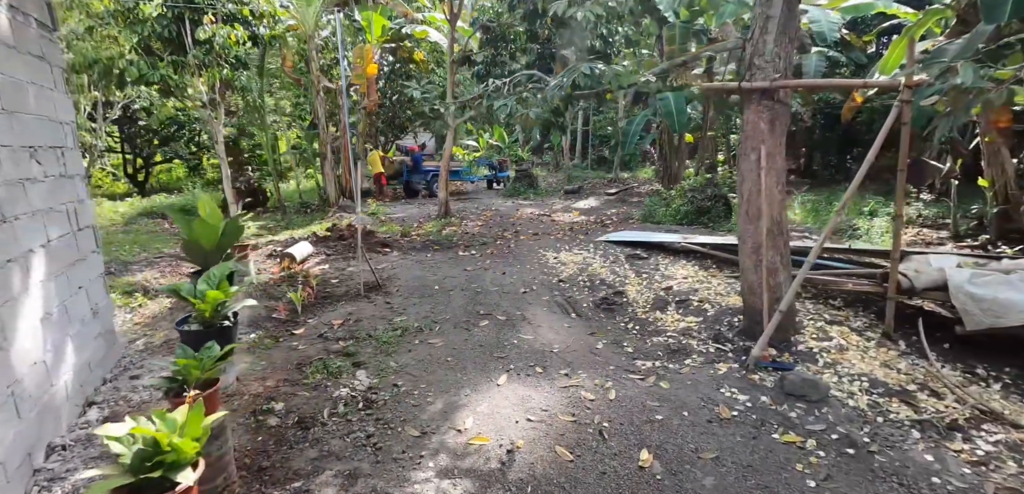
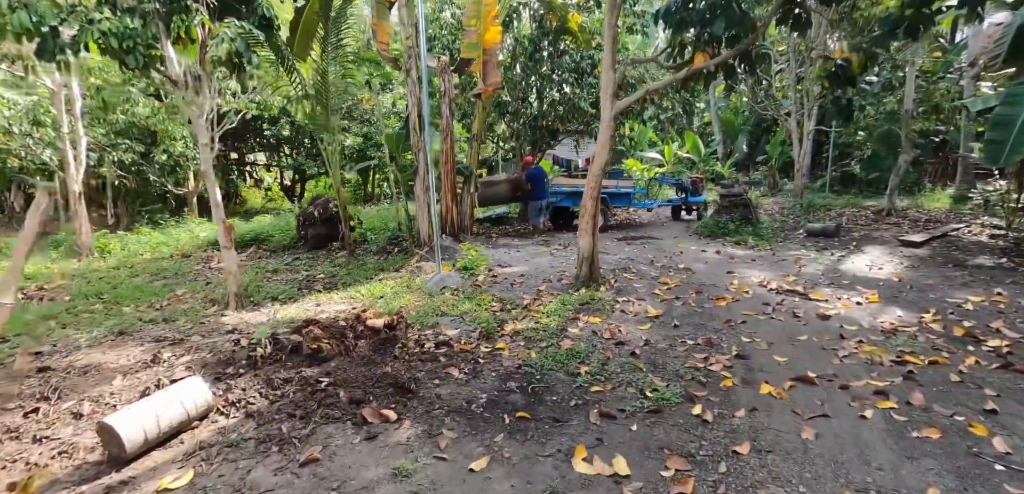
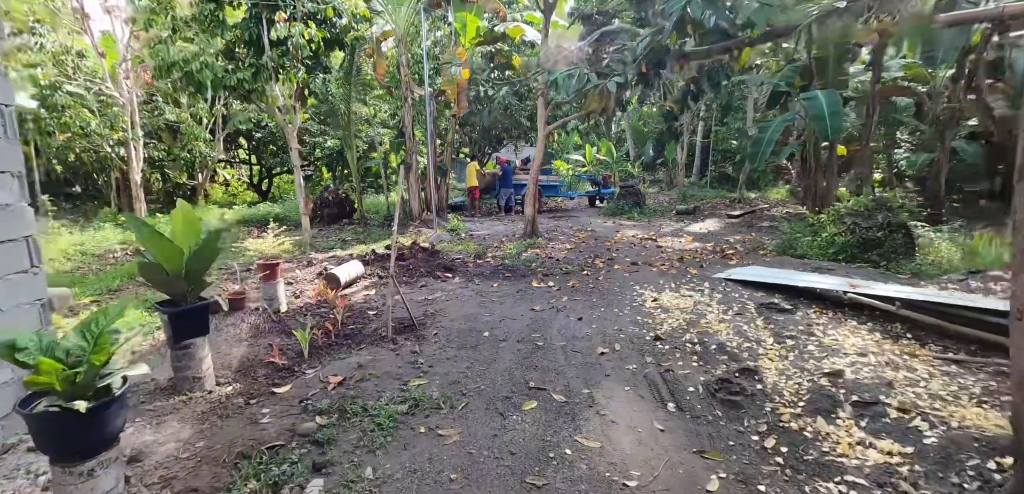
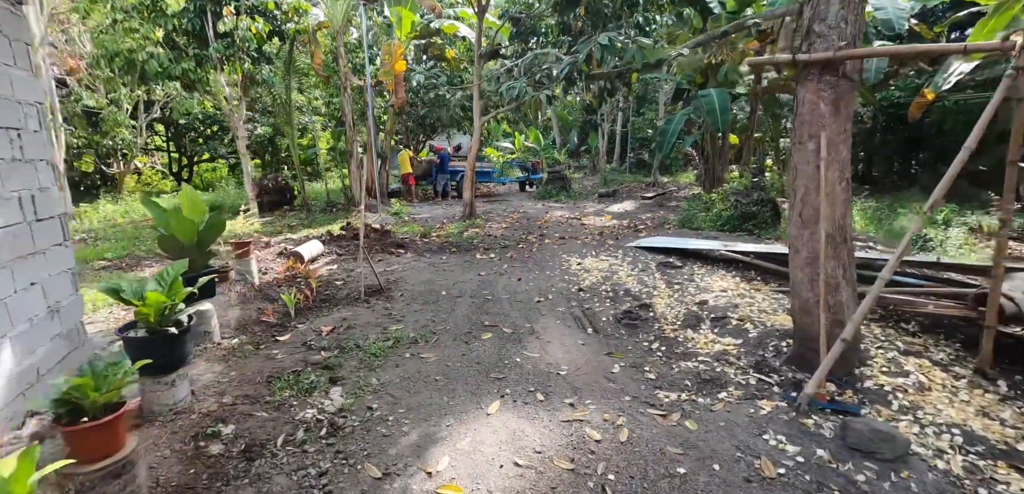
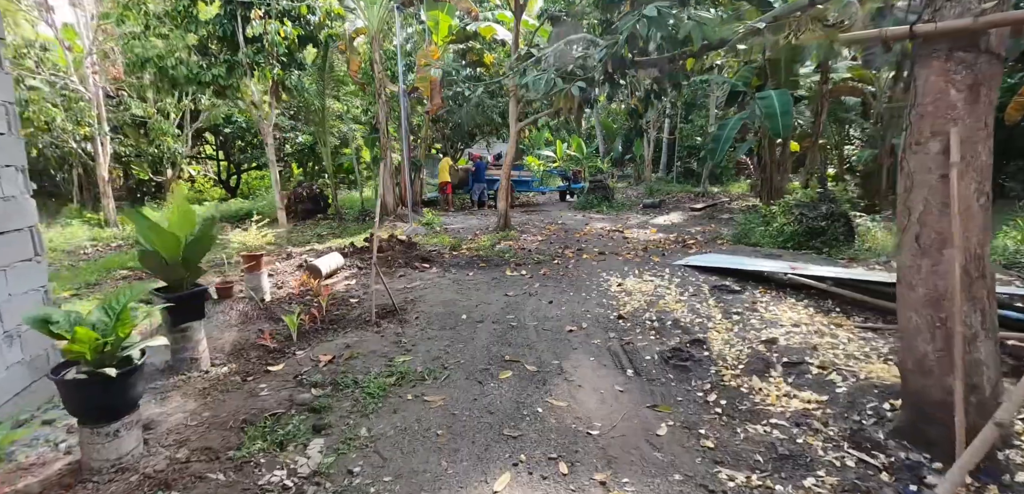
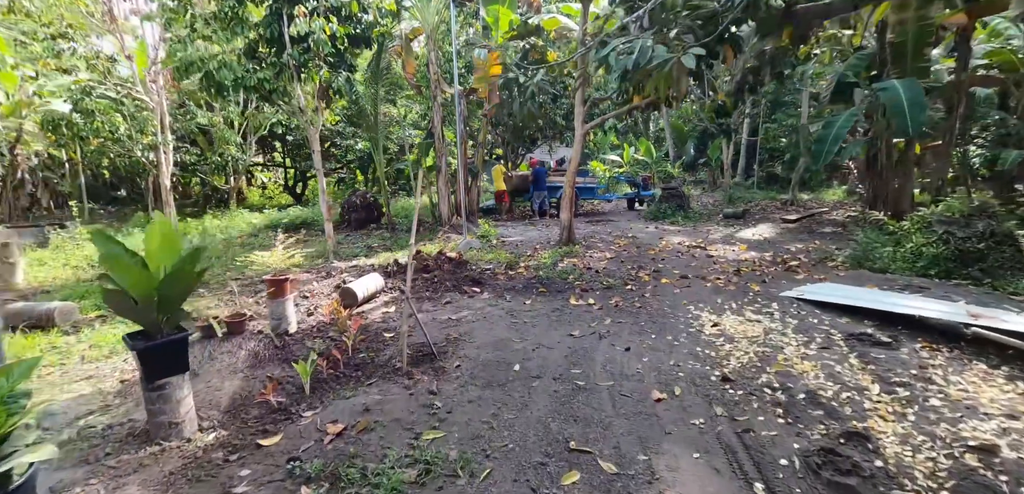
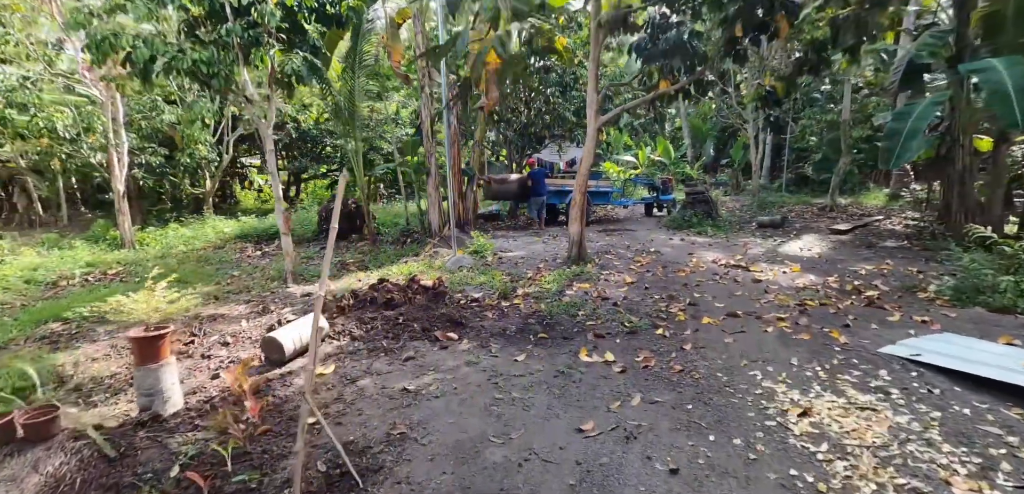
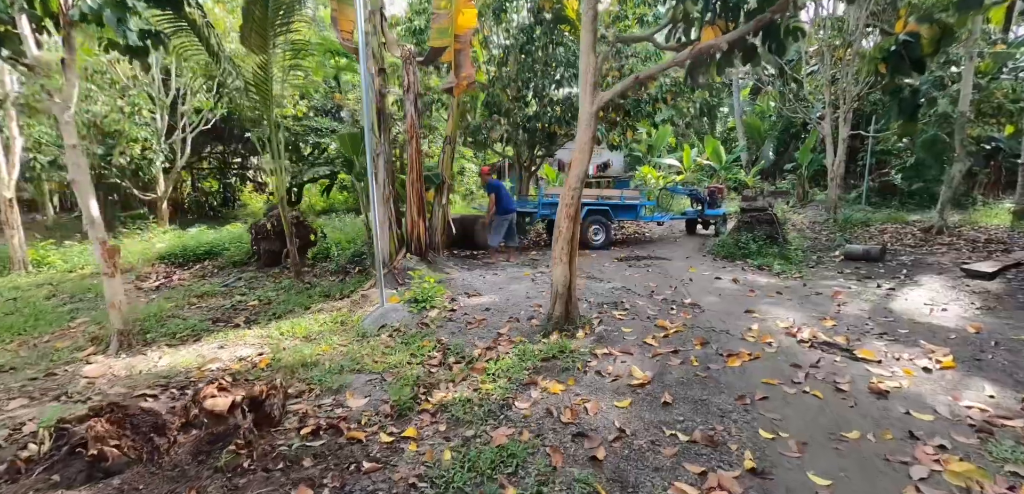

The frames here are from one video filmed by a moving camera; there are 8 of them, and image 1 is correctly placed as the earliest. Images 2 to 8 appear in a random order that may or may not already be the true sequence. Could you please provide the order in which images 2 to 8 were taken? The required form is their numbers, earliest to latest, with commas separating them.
4, 5, 3, 6, 7, 2, 8
